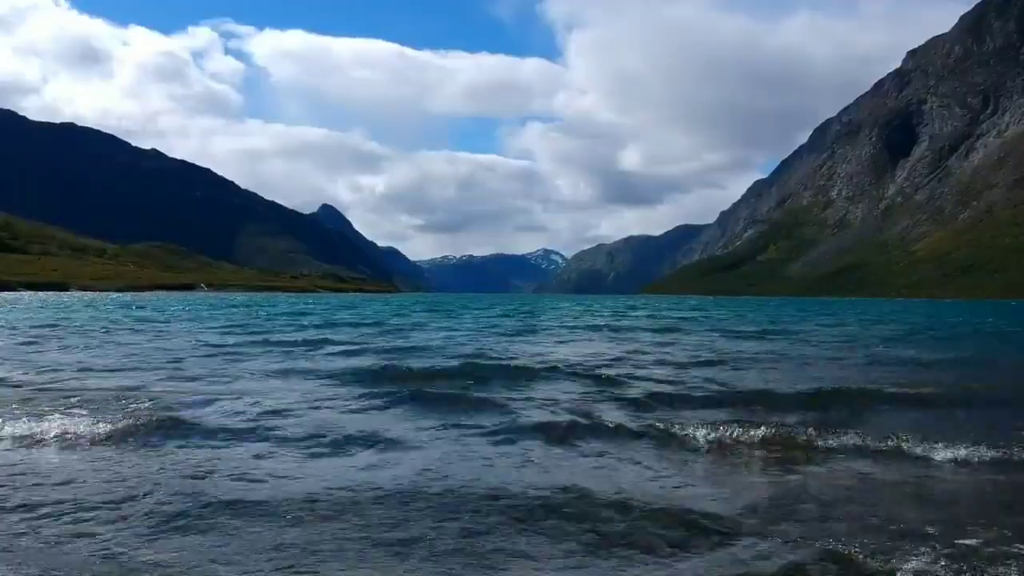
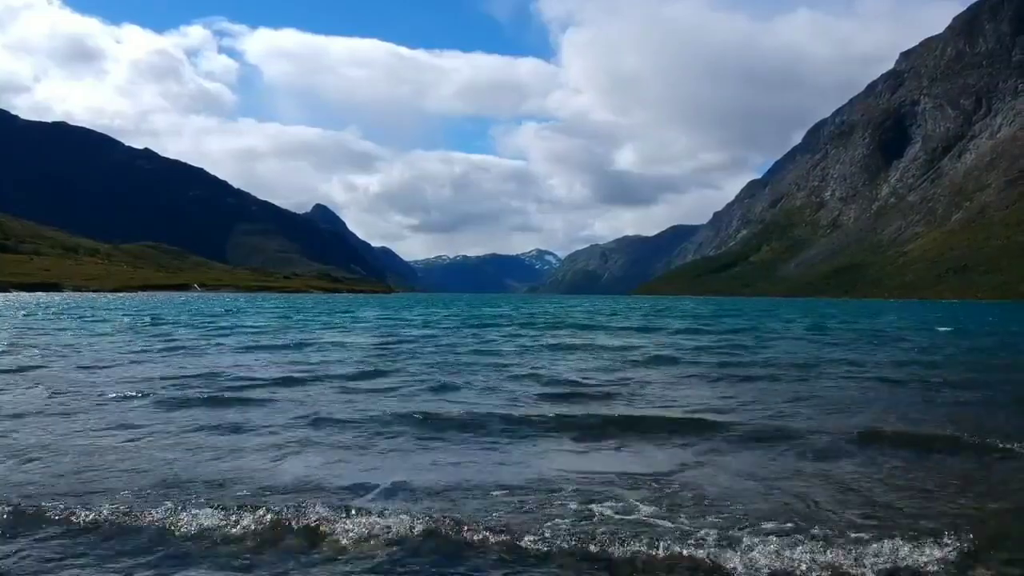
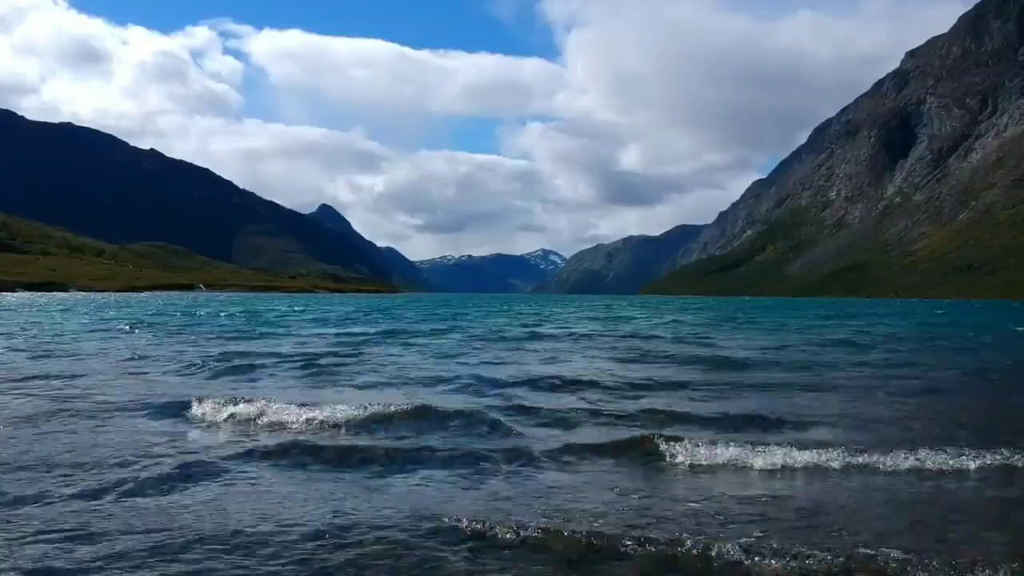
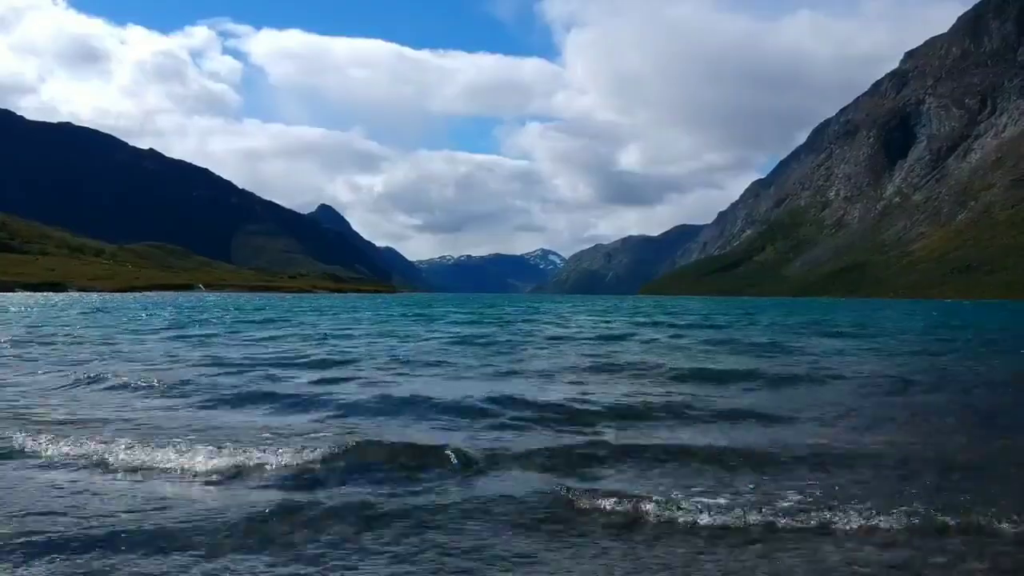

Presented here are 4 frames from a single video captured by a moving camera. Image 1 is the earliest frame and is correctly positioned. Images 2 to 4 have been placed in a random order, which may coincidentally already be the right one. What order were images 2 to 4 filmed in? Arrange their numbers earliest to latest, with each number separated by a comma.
3, 4, 2
